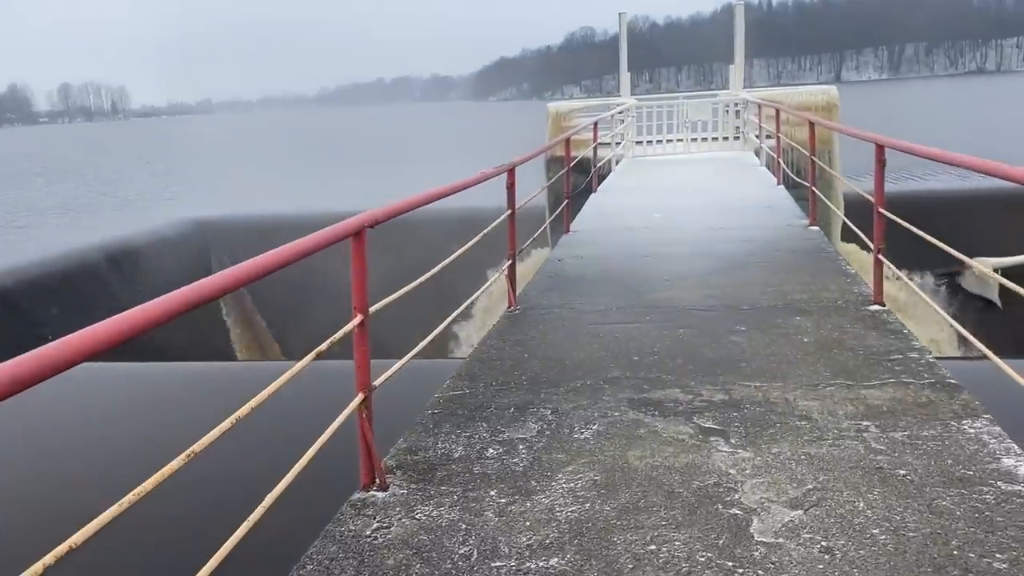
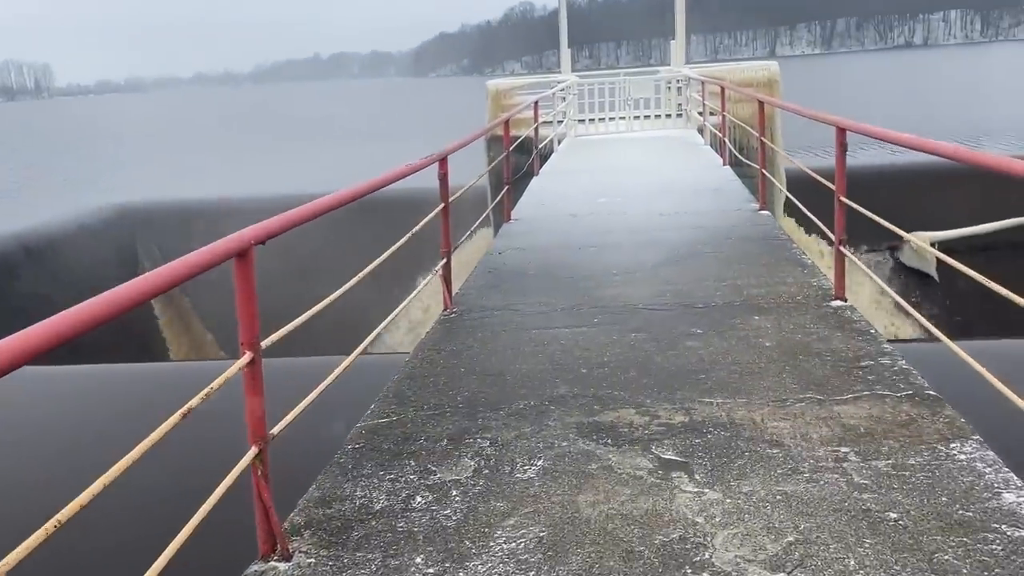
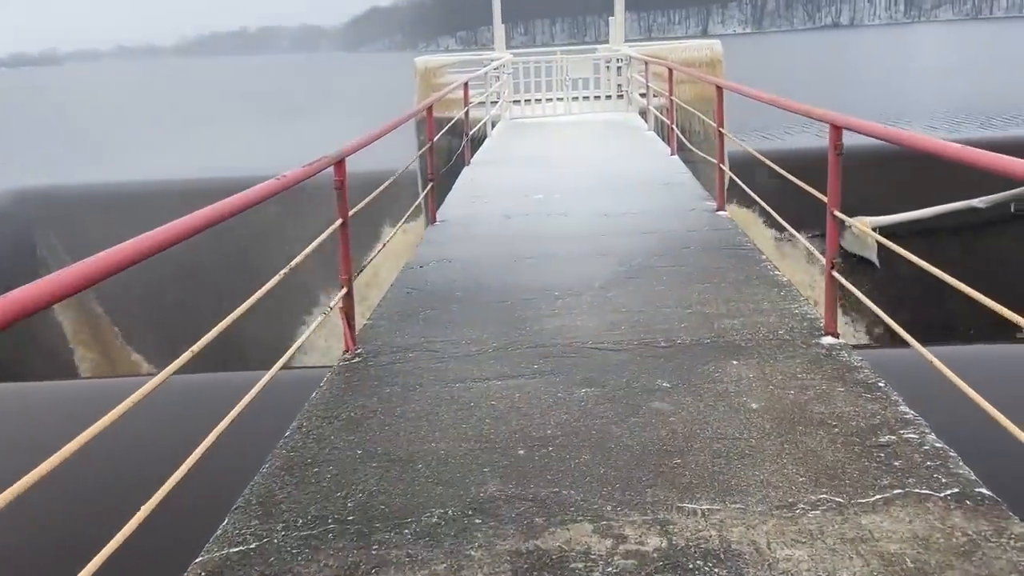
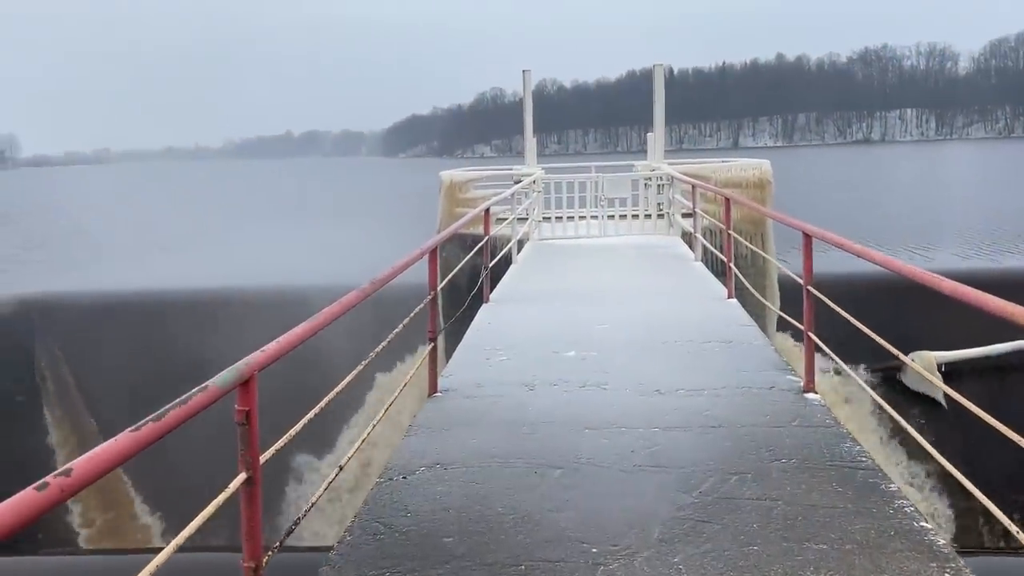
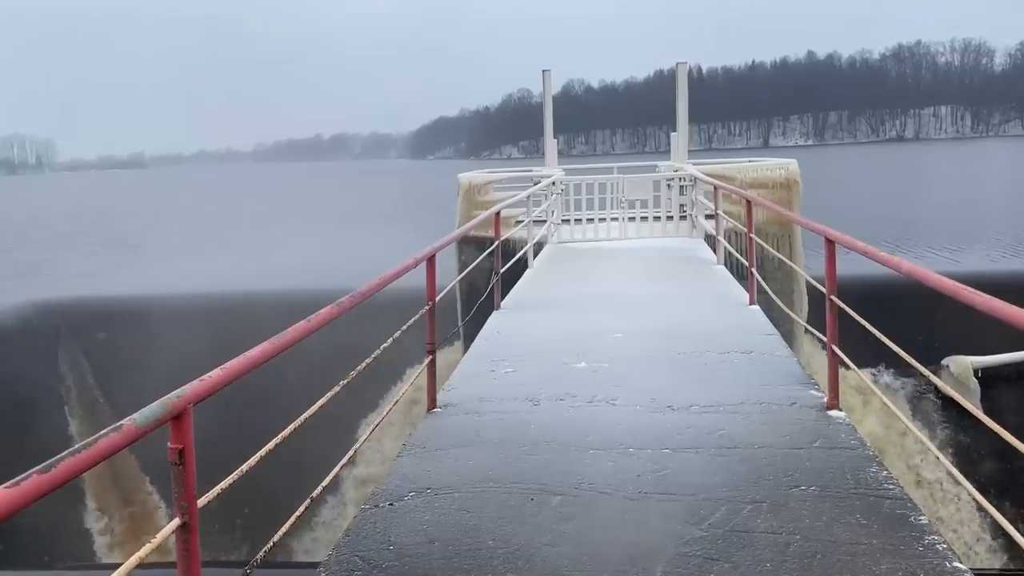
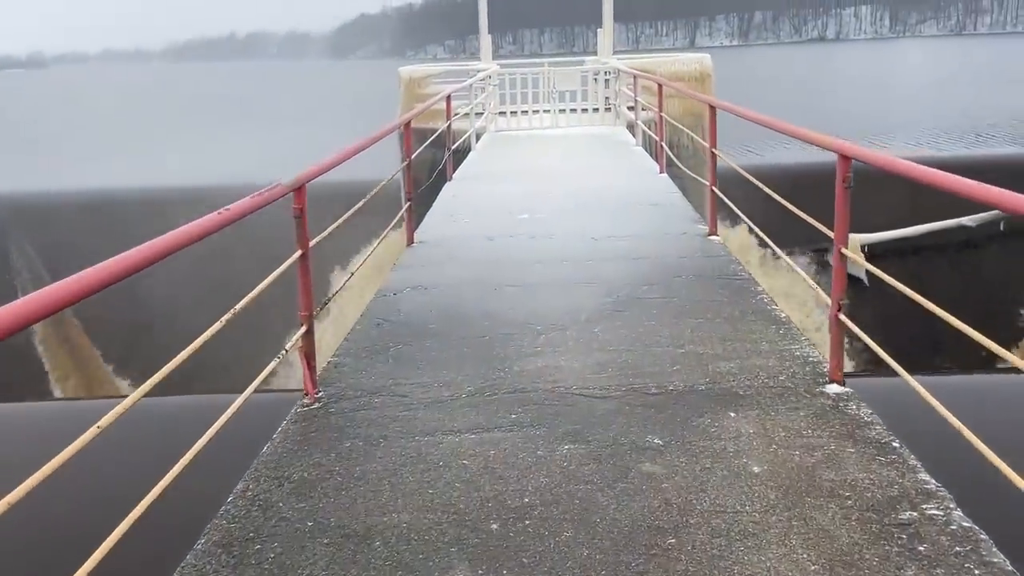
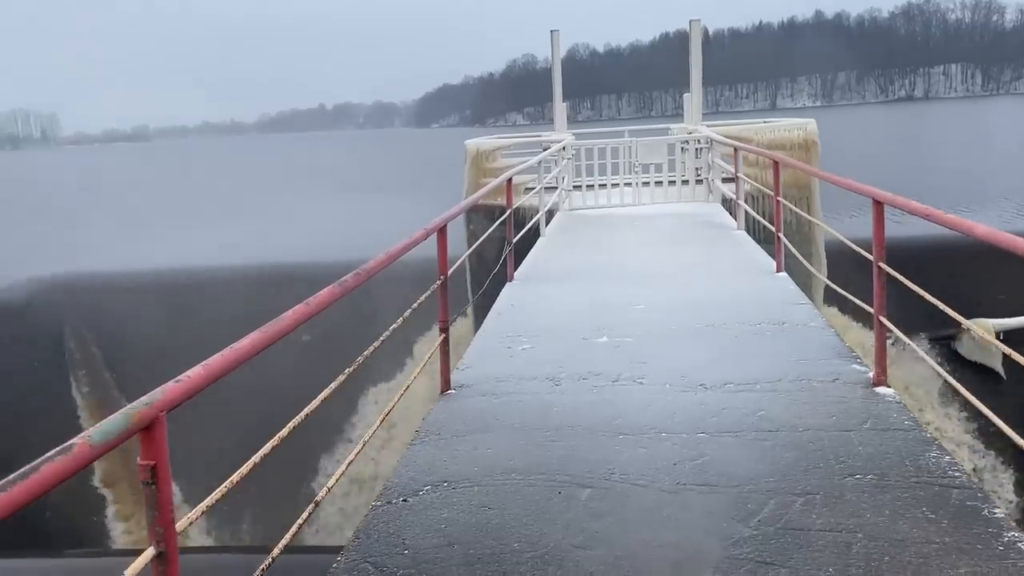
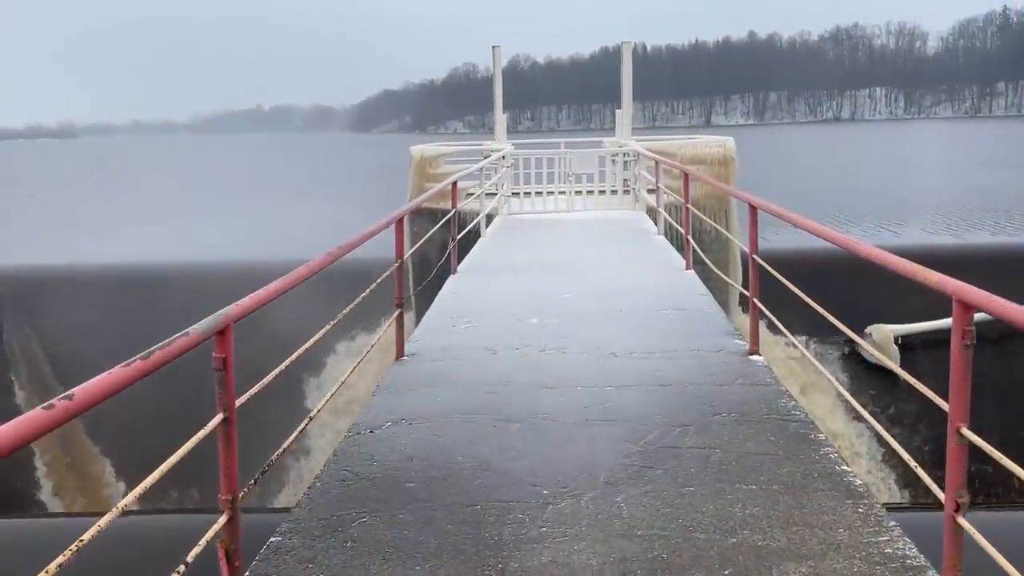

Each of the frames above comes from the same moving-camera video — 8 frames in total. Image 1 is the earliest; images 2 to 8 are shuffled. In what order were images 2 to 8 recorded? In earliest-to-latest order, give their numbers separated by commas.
2, 3, 6, 8, 4, 5, 7
